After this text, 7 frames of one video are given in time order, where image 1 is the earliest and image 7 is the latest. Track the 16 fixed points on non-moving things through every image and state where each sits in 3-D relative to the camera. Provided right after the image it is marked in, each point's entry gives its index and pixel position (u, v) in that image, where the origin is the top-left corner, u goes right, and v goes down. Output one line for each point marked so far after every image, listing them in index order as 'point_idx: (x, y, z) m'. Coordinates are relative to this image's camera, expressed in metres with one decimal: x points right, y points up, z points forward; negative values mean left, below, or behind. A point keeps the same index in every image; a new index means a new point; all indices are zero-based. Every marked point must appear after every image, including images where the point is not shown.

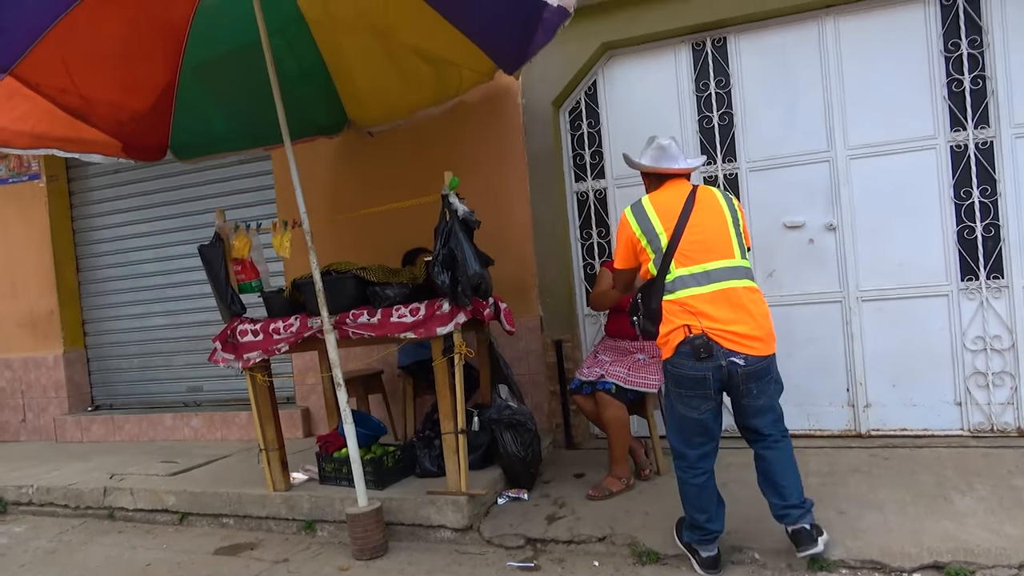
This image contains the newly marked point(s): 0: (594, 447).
0: (+0.5, -1.0, +5.0) m
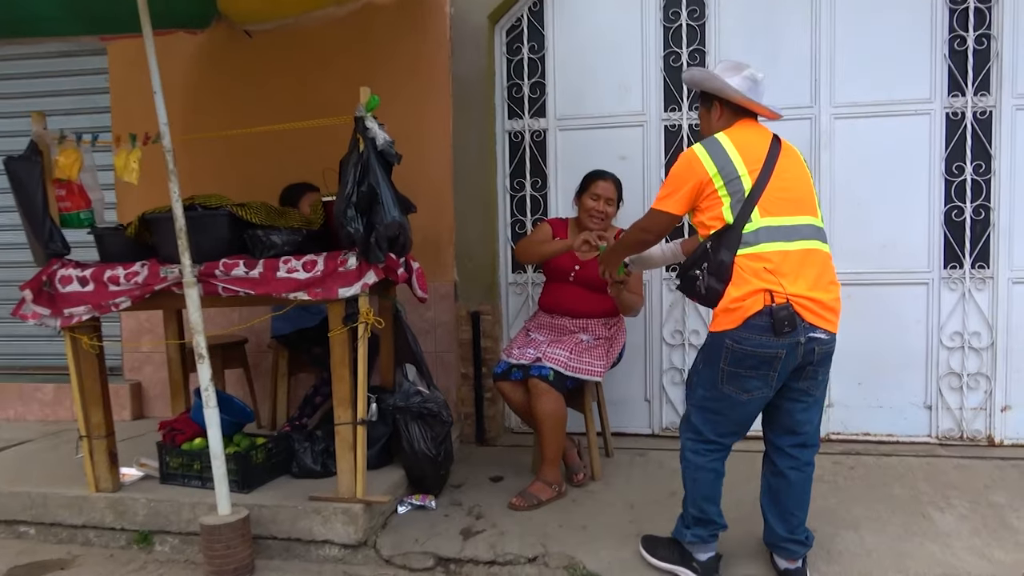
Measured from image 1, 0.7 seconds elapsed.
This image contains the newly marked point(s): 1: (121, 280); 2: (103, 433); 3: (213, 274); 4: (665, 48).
0: (-0.1, -0.8, +4.2) m
1: (-1.7, 0.0, +3.3) m
2: (-1.8, -0.6, +3.4) m
3: (-1.2, +0.1, +3.2) m
4: (+0.7, +1.2, +3.7) m
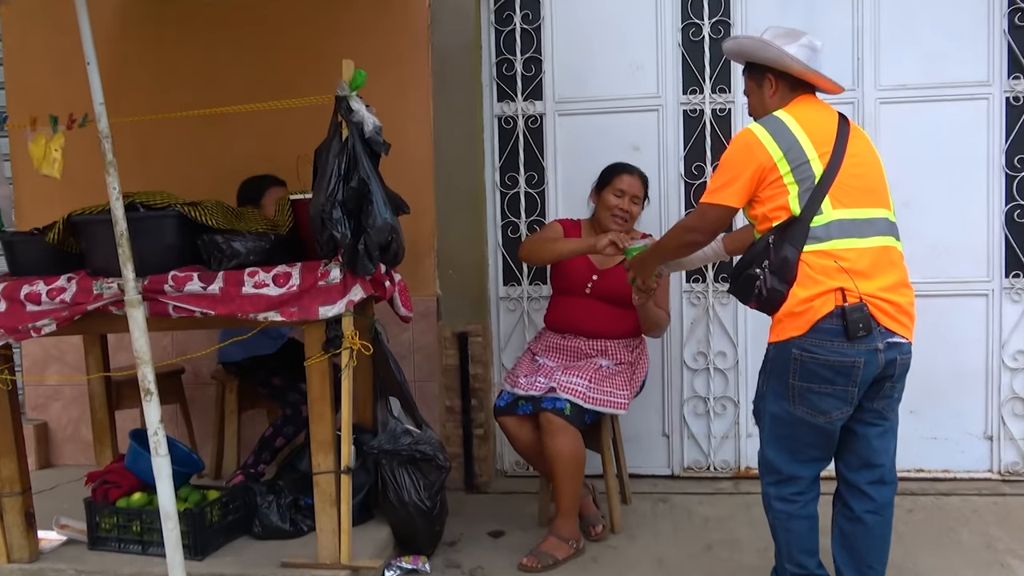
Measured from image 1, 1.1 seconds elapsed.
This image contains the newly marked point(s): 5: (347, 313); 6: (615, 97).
0: (0.0, -0.9, +3.6) m
1: (-1.6, 0.0, +2.6) m
2: (-1.7, -0.7, +2.7) m
3: (-1.2, 0.0, +2.6) m
4: (+0.7, +1.1, +3.2) m
5: (-0.6, -0.1, +2.6) m
6: (+0.4, +0.8, +3.3) m
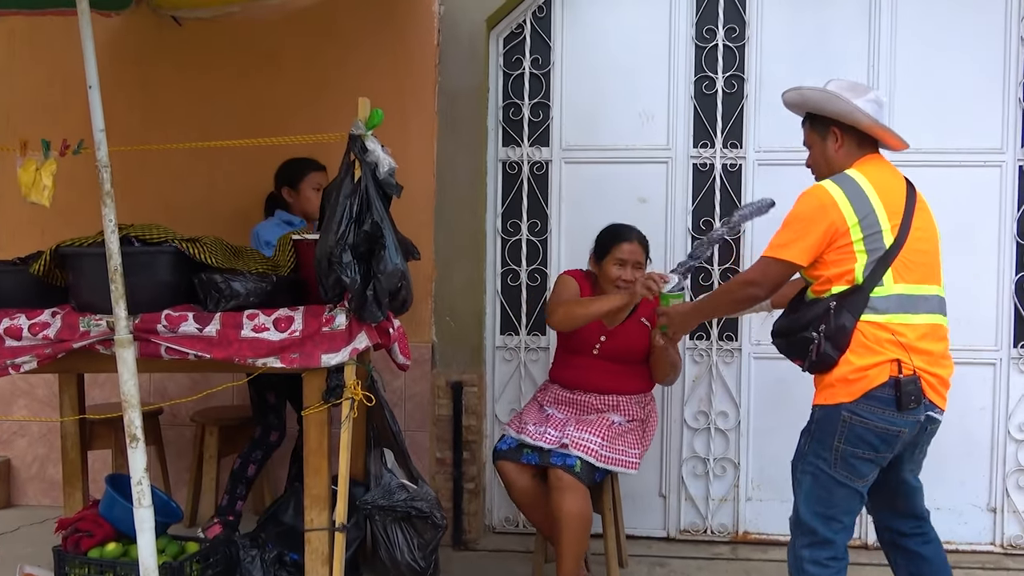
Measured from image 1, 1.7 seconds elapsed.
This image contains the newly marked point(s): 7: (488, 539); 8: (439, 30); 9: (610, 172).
0: (-0.1, -1.2, +3.4) m
1: (-1.6, -0.1, +2.5) m
2: (-1.7, -0.8, +2.5) m
3: (-1.1, -0.1, +2.4) m
4: (+0.8, +0.9, +3.2) m
5: (-0.5, -0.2, +2.5) m
6: (+0.5, +0.6, +3.2) m
7: (-0.1, -1.1, +3.4) m
8: (-0.3, +1.1, +3.2) m
9: (+0.4, +0.5, +3.3) m
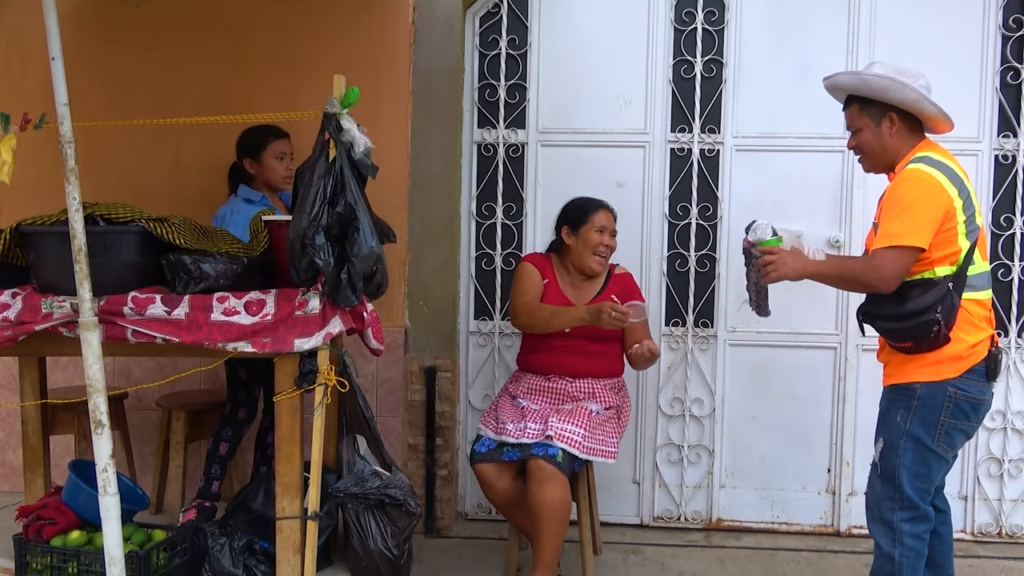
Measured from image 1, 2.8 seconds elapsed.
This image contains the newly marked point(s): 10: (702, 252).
0: (-0.2, -1.1, +3.4) m
1: (-1.6, -0.1, +2.4) m
2: (-1.8, -0.8, +2.4) m
3: (-1.2, -0.1, +2.4) m
4: (+0.7, +1.0, +3.2) m
5: (-0.6, -0.2, +2.5) m
6: (+0.4, +0.7, +3.2) m
7: (-0.2, -1.0, +3.3) m
8: (-0.4, +1.1, +3.1) m
9: (+0.3, +0.6, +3.2) m
10: (+0.8, +0.2, +3.2) m
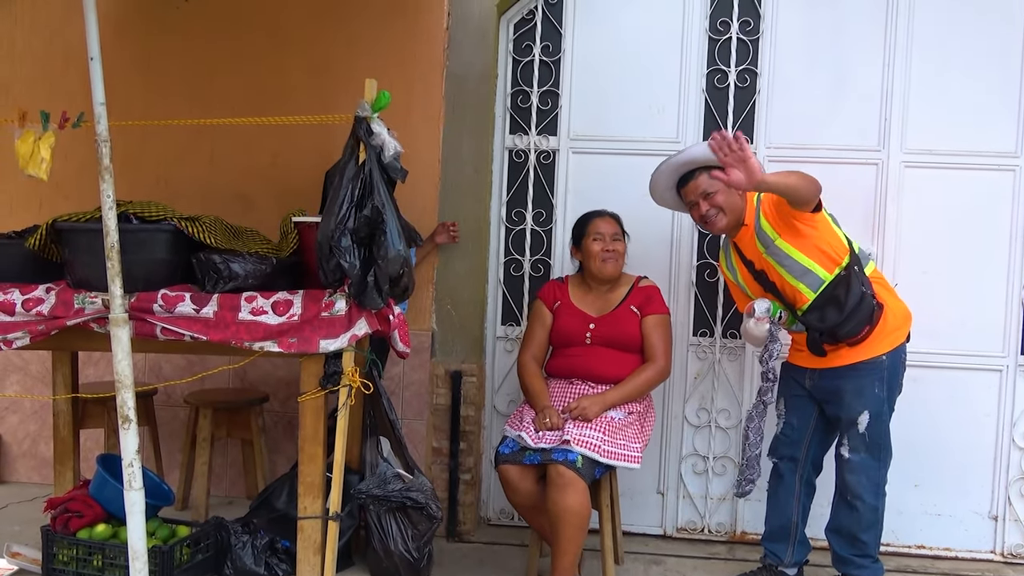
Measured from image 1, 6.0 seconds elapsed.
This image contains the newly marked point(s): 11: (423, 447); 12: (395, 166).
0: (-0.1, -1.1, +3.4) m
1: (-1.5, -0.1, +2.4) m
2: (-1.7, -0.7, +2.5) m
3: (-1.1, -0.1, +2.4) m
4: (+0.8, +0.9, +3.1) m
5: (-0.5, -0.2, +2.5) m
6: (+0.5, +0.6, +3.2) m
7: (-0.1, -1.0, +3.3) m
8: (-0.3, +1.1, +3.1) m
9: (+0.4, +0.5, +3.2) m
10: (+0.9, +0.1, +3.2) m
11: (-0.4, -0.7, +3.2) m
12: (-0.4, +0.4, +2.4) m
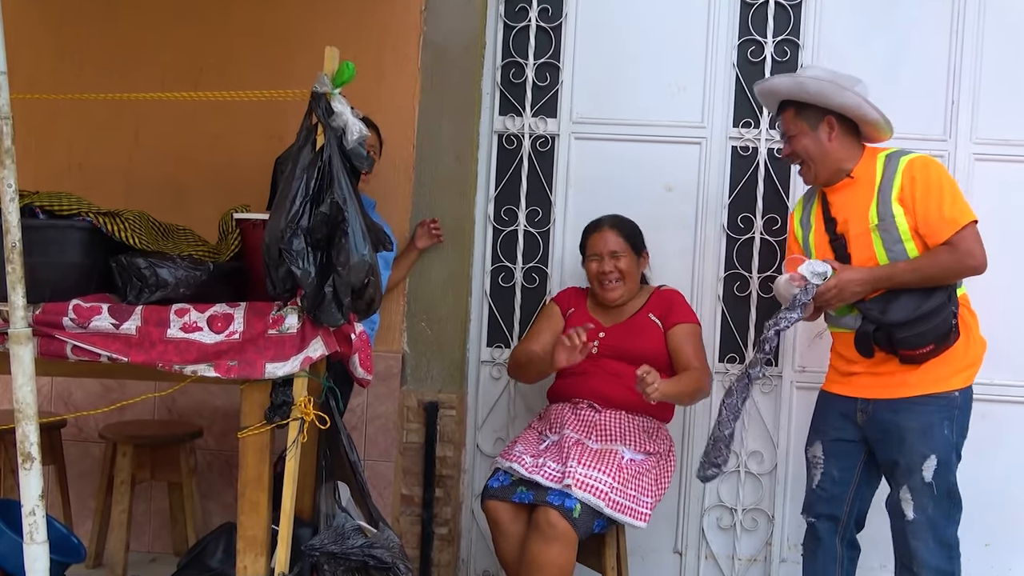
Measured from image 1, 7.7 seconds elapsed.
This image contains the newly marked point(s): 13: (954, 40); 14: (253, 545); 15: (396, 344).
0: (-0.1, -1.2, +2.9) m
1: (-1.6, -0.1, +2.0) m
2: (-1.8, -0.8, +2.0) m
3: (-1.2, -0.1, +2.0) m
4: (+0.8, +0.9, +2.7) m
5: (-0.6, -0.2, +2.0) m
6: (+0.5, +0.6, +2.7) m
7: (-0.2, -1.1, +2.9) m
8: (-0.3, +1.1, +2.7) m
9: (+0.4, +0.5, +2.8) m
10: (+0.9, 0.0, +2.7) m
11: (-0.4, -0.7, +2.8) m
12: (-0.4, +0.3, +2.0) m
13: (+1.5, +0.8, +2.6) m
14: (-0.7, -0.7, +2.0) m
15: (-0.4, -0.2, +2.8) m
